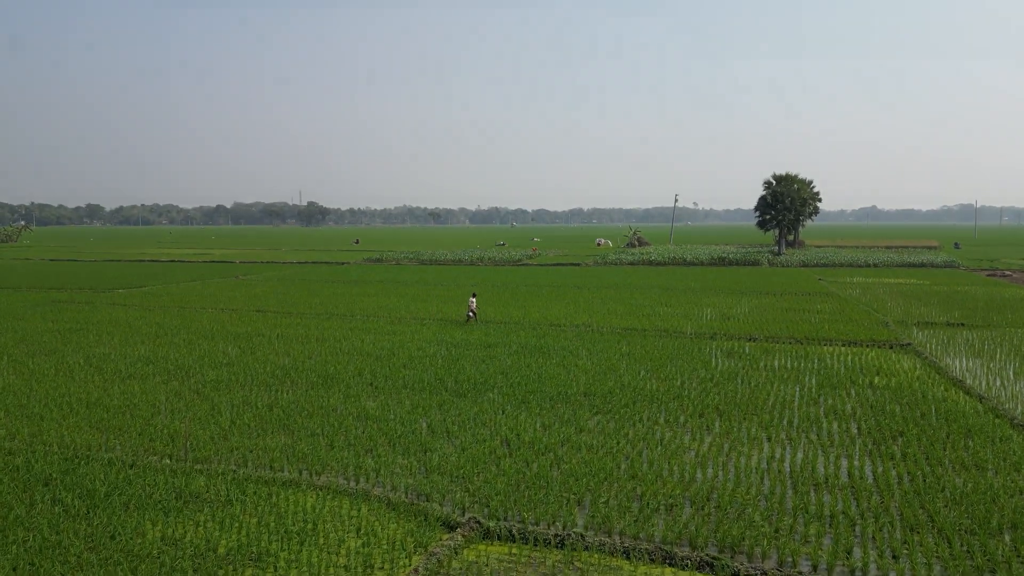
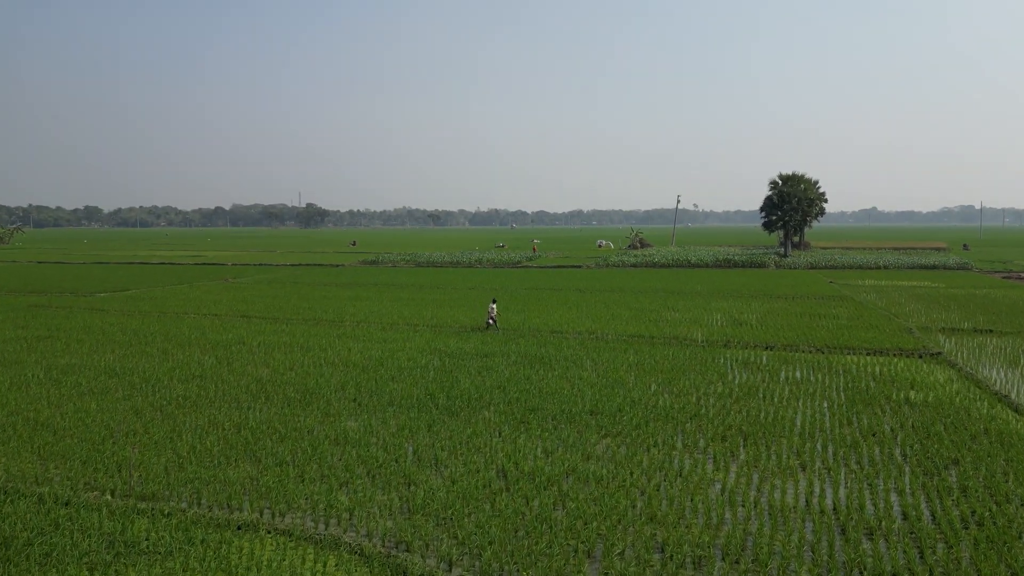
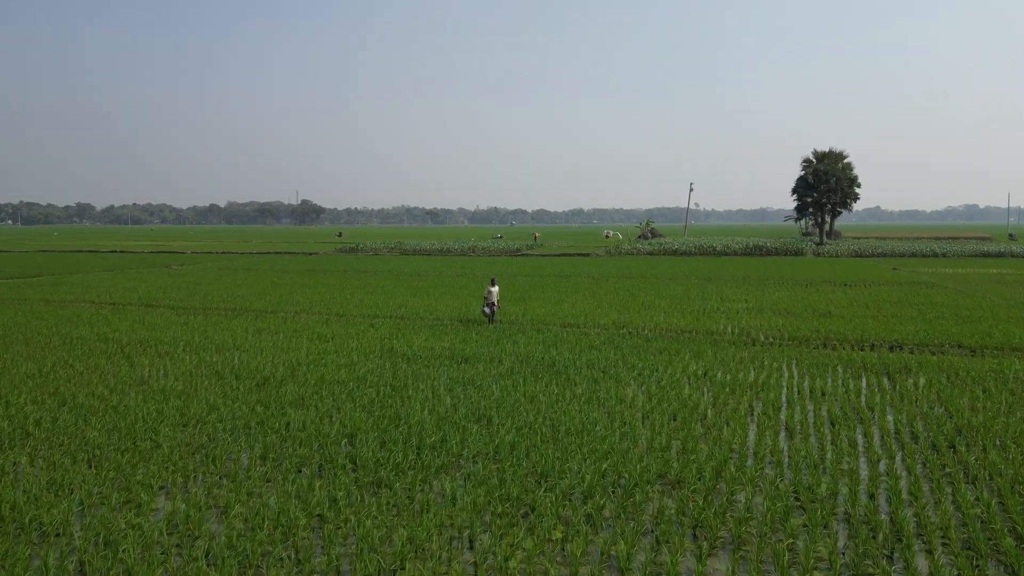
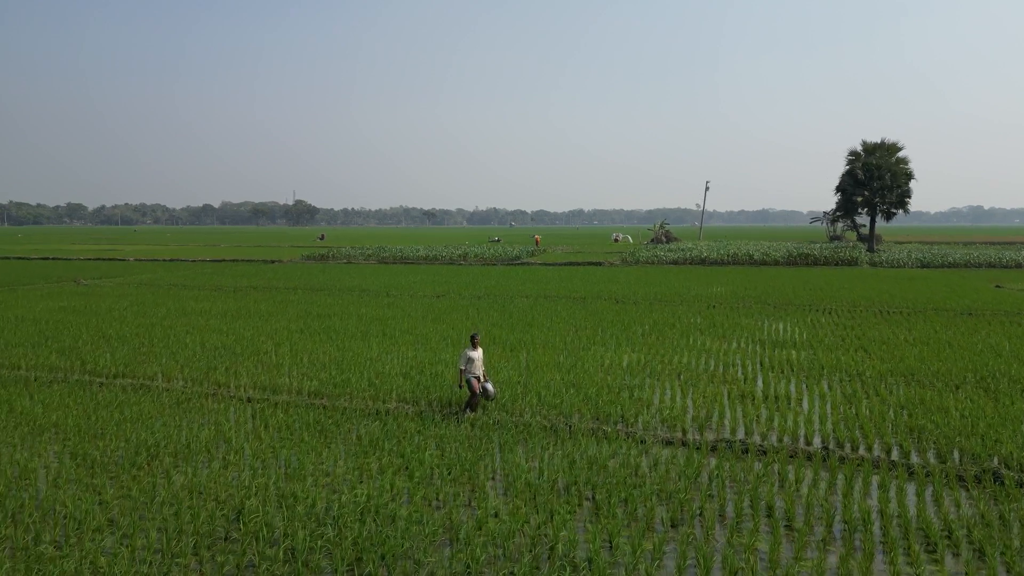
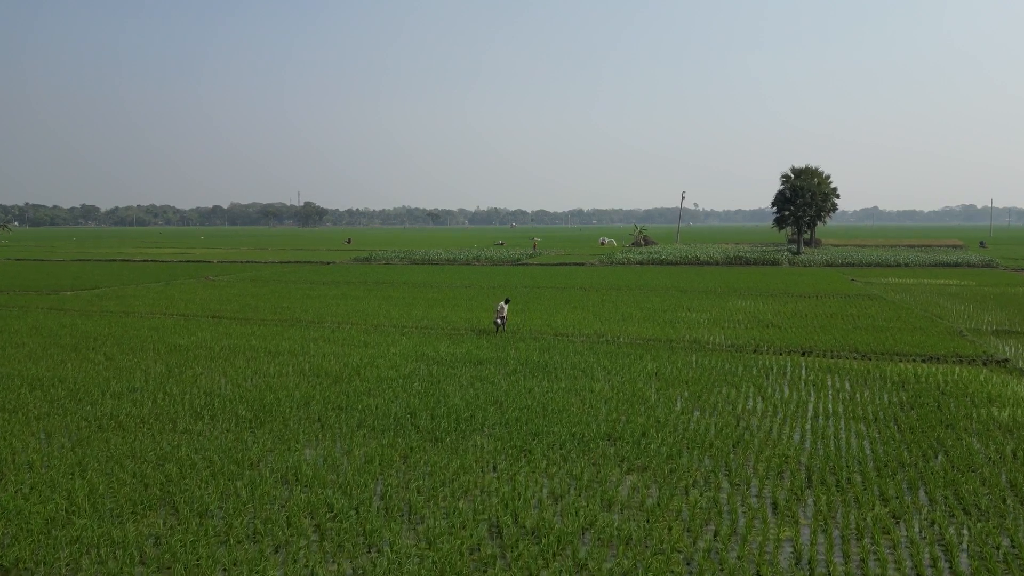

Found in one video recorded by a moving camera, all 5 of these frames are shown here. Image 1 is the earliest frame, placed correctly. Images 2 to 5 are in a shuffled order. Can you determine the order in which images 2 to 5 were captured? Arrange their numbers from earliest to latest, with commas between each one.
2, 5, 3, 4
